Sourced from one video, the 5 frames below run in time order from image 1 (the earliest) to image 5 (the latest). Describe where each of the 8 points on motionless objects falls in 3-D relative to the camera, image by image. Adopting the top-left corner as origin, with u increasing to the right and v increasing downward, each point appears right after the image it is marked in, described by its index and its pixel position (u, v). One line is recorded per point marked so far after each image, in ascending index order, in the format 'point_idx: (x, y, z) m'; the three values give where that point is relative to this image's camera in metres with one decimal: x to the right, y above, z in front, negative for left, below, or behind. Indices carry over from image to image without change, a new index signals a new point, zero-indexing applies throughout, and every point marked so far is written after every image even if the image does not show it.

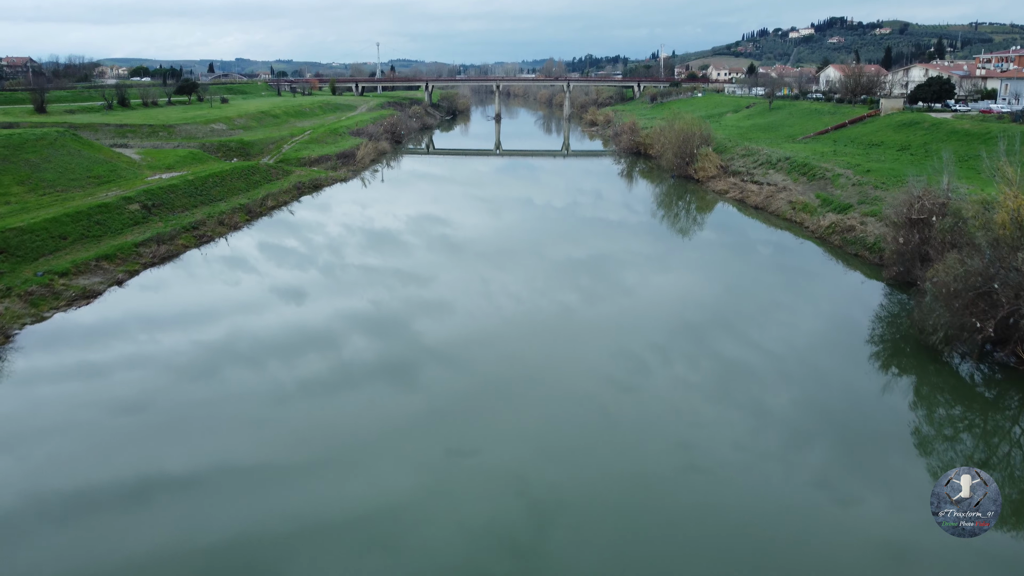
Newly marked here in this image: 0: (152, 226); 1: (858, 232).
0: (-10.8, +1.9, +18.4) m
1: (+10.1, +1.7, +18.0) m
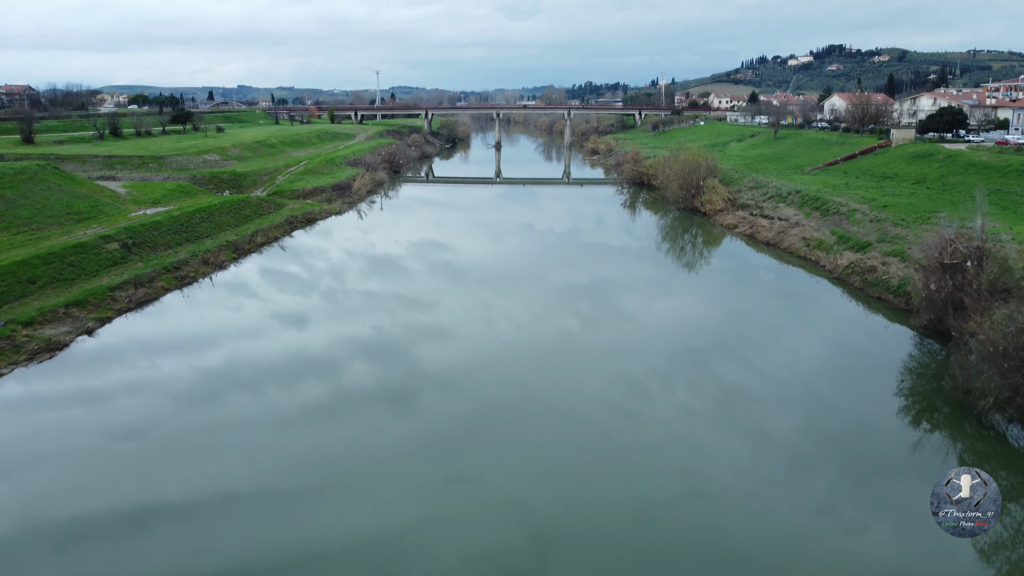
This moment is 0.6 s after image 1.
0: (-10.8, +0.6, +17.3) m
1: (+10.1, +0.4, +16.9) m
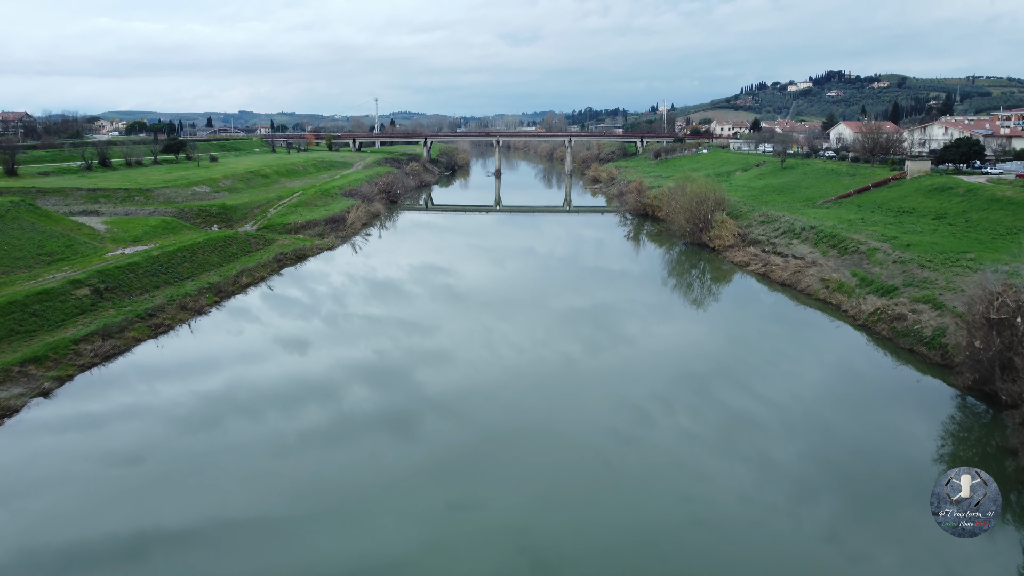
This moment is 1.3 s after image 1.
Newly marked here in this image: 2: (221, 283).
0: (-10.8, -0.7, +16.1) m
1: (+10.1, -0.8, +15.6) m
2: (-9.4, +0.2, +19.7) m
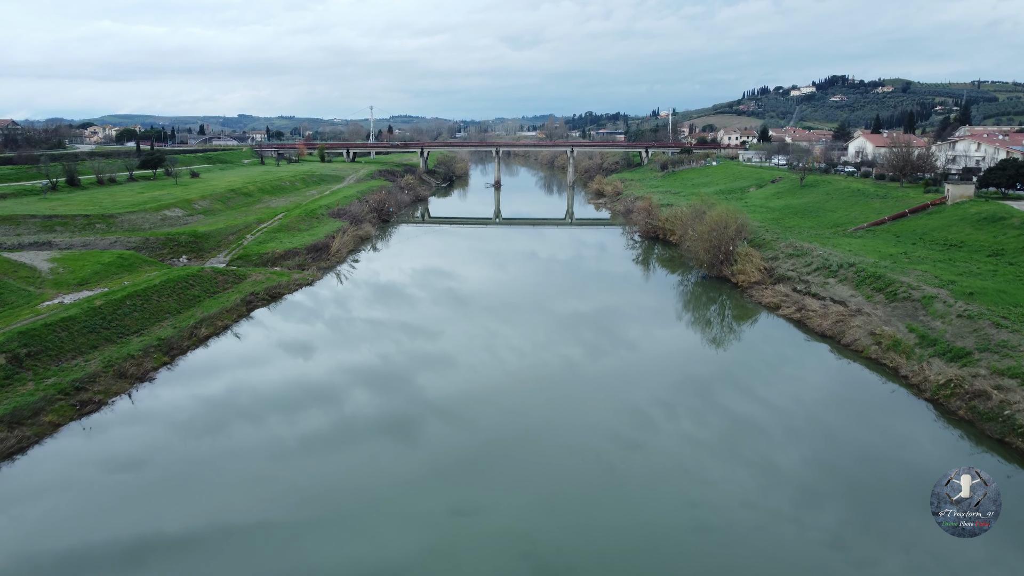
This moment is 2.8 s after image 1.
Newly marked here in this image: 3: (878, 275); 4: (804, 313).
0: (-10.8, -2.2, +13.3) m
1: (+10.1, -2.3, +12.9) m
2: (-9.4, -1.4, +17.0) m
3: (+11.7, +0.4, +19.6) m
4: (+9.4, -0.8, +19.7) m
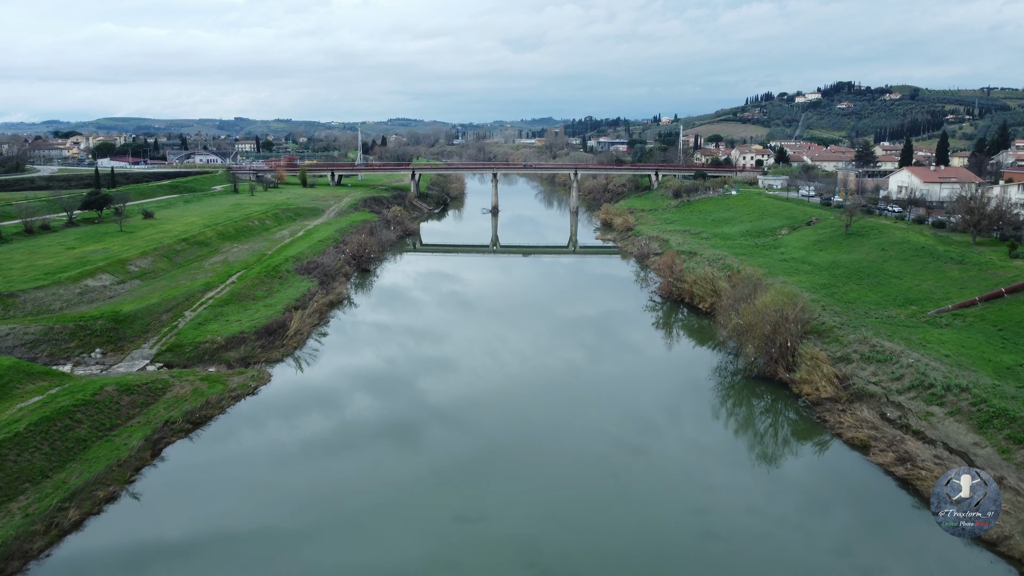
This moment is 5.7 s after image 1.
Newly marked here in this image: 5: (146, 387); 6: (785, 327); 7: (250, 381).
0: (-10.8, -5.5, +8.1) m
1: (+10.1, -5.7, +7.6) m
2: (-9.4, -4.7, +11.7) m
3: (+11.6, -3.0, +14.3) m
4: (+9.4, -4.2, +14.5) m
5: (-10.5, -2.8, +17.4) m
6: (+8.9, -1.1, +20.1) m
7: (-8.4, -2.9, +19.7) m
